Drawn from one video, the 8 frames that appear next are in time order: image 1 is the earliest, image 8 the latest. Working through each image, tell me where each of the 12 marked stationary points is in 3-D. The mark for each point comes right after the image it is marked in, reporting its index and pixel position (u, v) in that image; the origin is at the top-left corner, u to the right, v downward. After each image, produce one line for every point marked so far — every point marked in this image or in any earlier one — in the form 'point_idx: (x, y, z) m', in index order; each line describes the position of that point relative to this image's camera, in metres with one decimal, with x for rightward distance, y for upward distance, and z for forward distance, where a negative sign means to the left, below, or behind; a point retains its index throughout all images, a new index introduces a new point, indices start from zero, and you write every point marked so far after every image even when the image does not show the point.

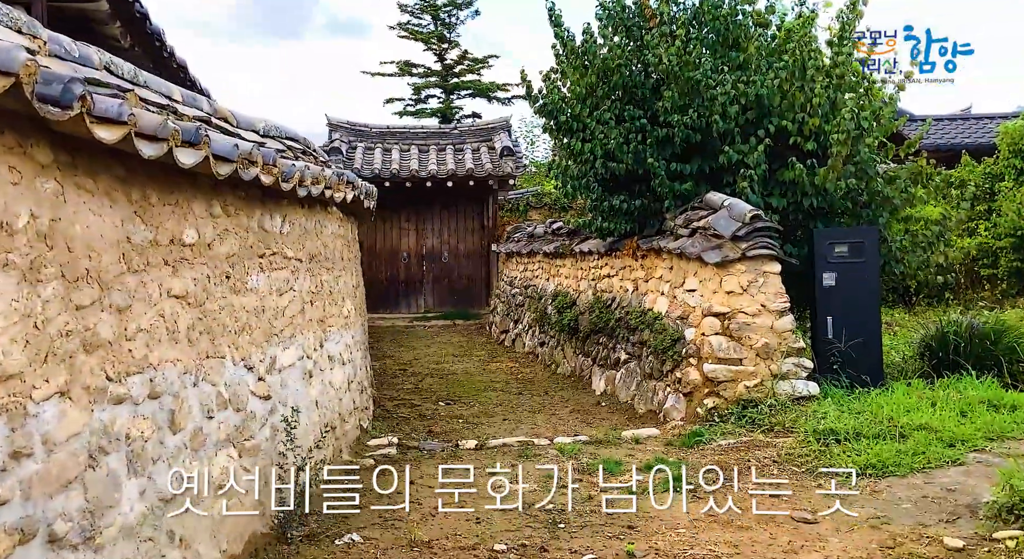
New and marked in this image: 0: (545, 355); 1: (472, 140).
0: (+0.3, -0.8, +8.3) m
1: (-0.7, +2.2, +13.3) m
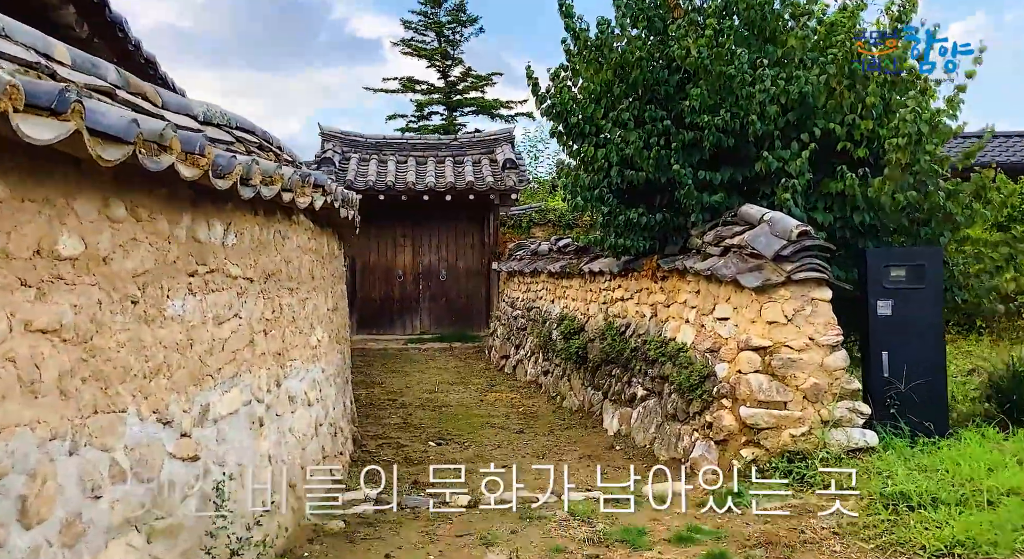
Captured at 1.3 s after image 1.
0: (+0.3, -1.0, +7.5) m
1: (-0.6, +1.9, +12.6) m
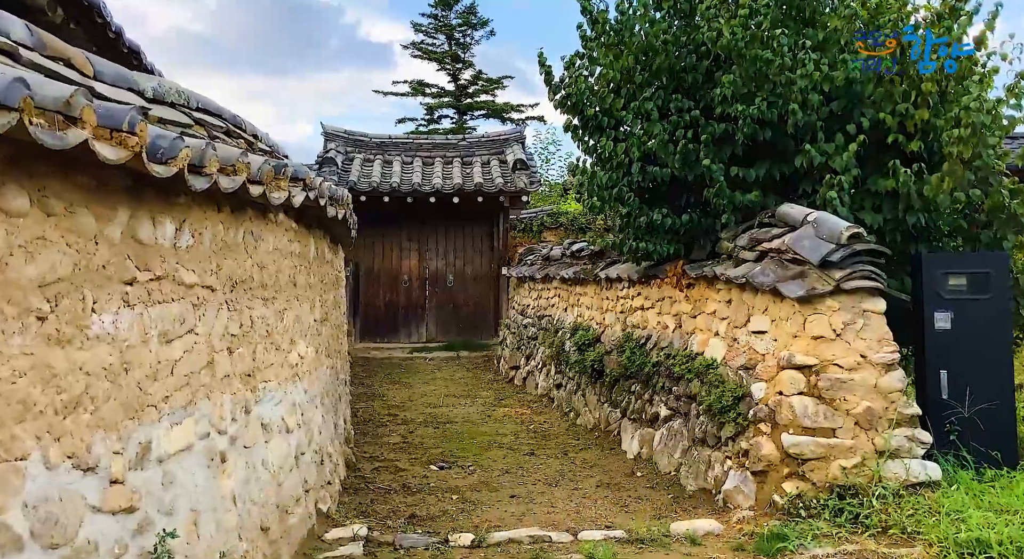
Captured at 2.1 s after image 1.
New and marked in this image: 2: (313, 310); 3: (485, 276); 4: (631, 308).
0: (+0.4, -1.0, +6.9) m
1: (-0.5, +1.9, +12.1) m
2: (-1.0, -0.2, +4.0) m
3: (-0.4, 0.0, +11.4) m
4: (+0.9, -0.2, +6.0) m
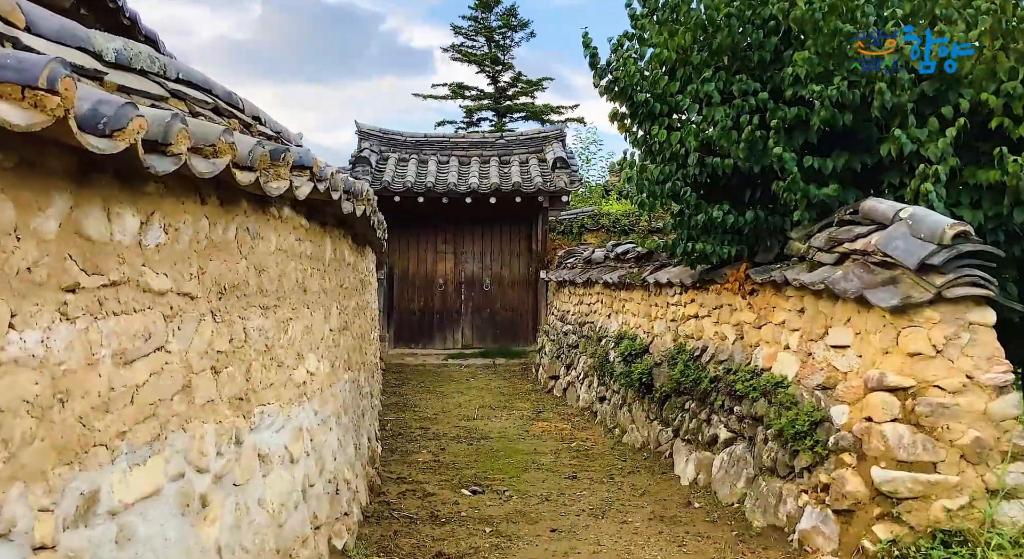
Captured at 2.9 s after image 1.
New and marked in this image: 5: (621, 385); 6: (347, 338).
0: (+0.7, -1.1, +6.4) m
1: (+0.1, +1.8, +11.6) m
2: (-0.8, -0.2, +3.5) m
3: (+0.2, 0.0, +10.9) m
4: (+1.1, -0.2, +5.4) m
5: (+0.8, -0.8, +6.1) m
6: (-0.8, -0.3, +4.1) m
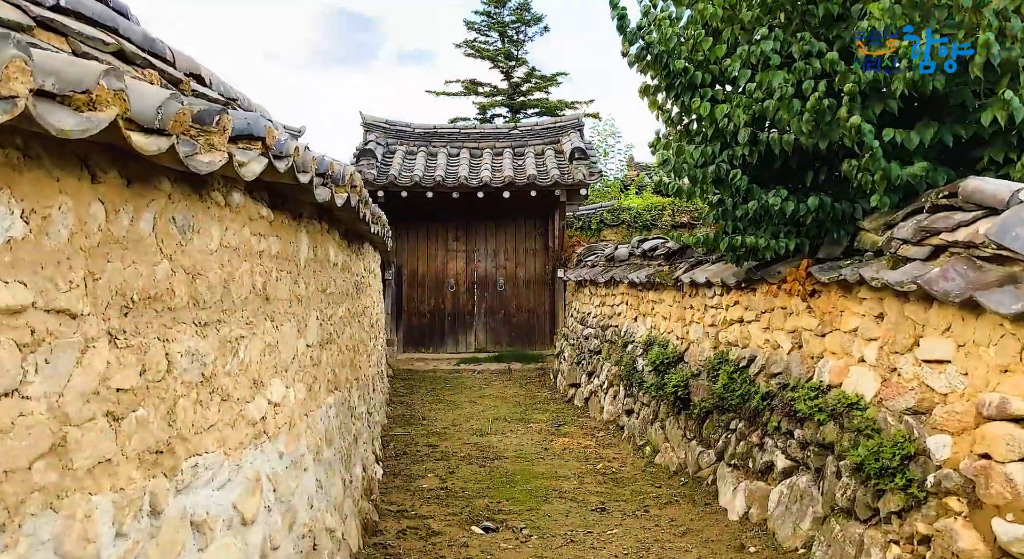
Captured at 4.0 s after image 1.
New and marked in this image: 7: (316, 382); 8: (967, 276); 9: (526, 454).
0: (+0.8, -1.1, +5.7) m
1: (+0.3, +1.8, +11.0) m
2: (-0.7, -0.2, +2.9) m
3: (+0.3, 0.0, +10.3) m
4: (+1.2, -0.2, +4.7) m
5: (+0.9, -0.8, +5.4) m
6: (-0.7, -0.3, +3.4) m
7: (-0.7, -0.4, +3.0) m
8: (+1.5, 0.0, +2.7) m
9: (+0.1, -1.2, +5.6) m
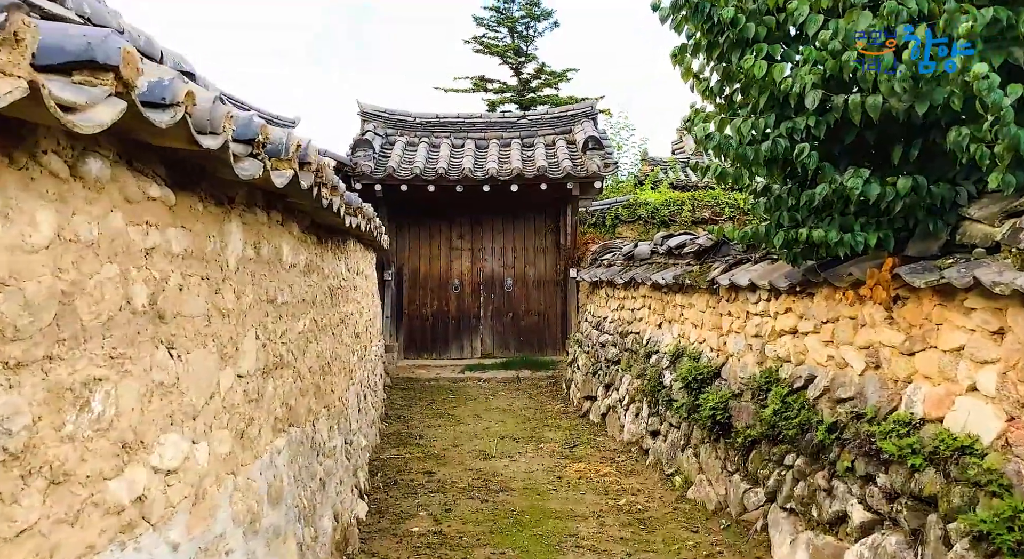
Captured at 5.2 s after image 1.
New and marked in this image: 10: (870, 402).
0: (+0.9, -1.1, +5.0) m
1: (+0.4, +1.8, +10.2) m
2: (-0.7, -0.2, +2.1) m
3: (+0.4, 0.0, +9.5) m
4: (+1.3, -0.3, +4.0) m
5: (+1.0, -0.8, +4.7) m
6: (-0.7, -0.3, +2.7) m
7: (-0.7, -0.4, +2.2) m
8: (+1.5, 0.0, +1.9) m
9: (+0.1, -1.2, +4.9) m
10: (+1.3, -0.4, +3.1) m
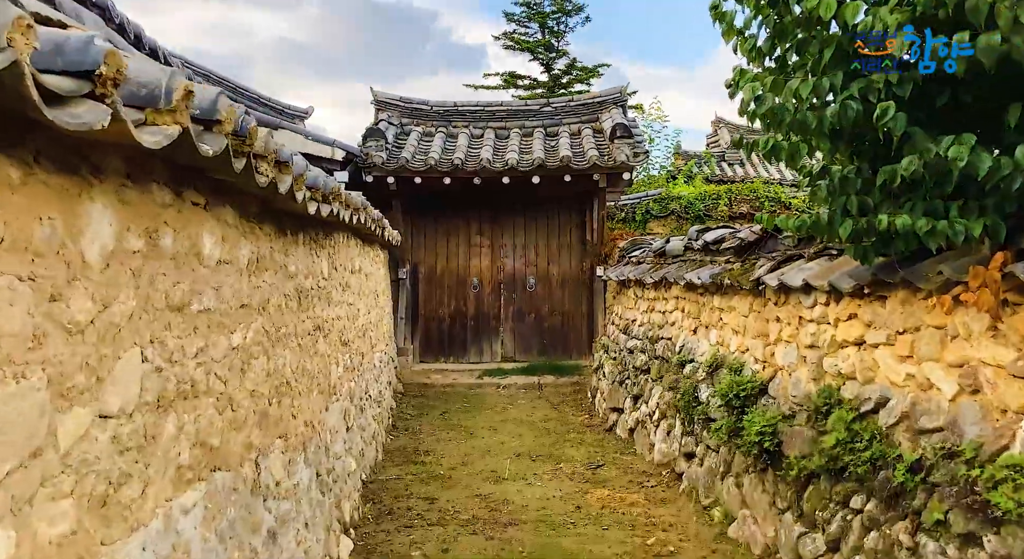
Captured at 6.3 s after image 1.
0: (+1.0, -1.1, +4.3) m
1: (+0.7, +1.8, +9.5) m
2: (-0.8, -0.2, +1.5) m
3: (+0.7, 0.0, +8.8) m
4: (+1.3, -0.2, +3.3) m
5: (+1.0, -0.8, +4.0) m
6: (-0.7, -0.3, +2.1) m
7: (-0.7, -0.4, +1.6) m
8: (+1.4, 0.0, +1.2) m
9: (+0.2, -1.2, +4.2) m
10: (+1.3, -0.5, +2.4) m
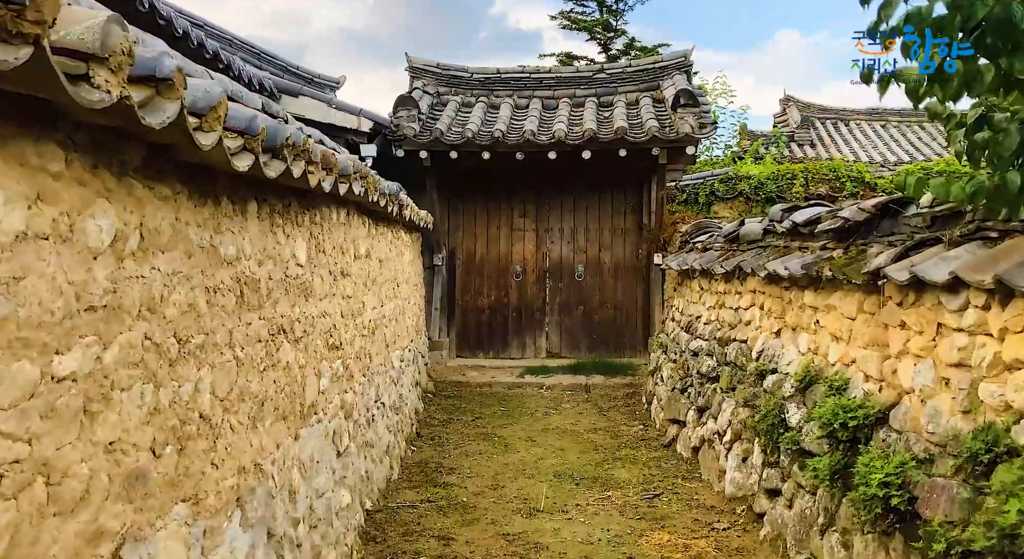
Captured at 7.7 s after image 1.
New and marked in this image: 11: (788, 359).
0: (+1.1, -1.0, +3.3) m
1: (+1.2, +1.9, +8.5) m
2: (-0.8, -0.2, +0.7) m
3: (+1.1, +0.1, +7.8) m
4: (+1.4, -0.2, +2.3) m
5: (+1.1, -0.8, +3.0) m
6: (-0.7, -0.3, +1.2) m
7: (-0.8, -0.4, +0.8) m
8: (+1.4, 0.0, +0.2) m
9: (+0.3, -1.2, +3.3) m
10: (+1.3, -0.4, +1.4) m
11: (+1.3, -0.4, +3.8) m
